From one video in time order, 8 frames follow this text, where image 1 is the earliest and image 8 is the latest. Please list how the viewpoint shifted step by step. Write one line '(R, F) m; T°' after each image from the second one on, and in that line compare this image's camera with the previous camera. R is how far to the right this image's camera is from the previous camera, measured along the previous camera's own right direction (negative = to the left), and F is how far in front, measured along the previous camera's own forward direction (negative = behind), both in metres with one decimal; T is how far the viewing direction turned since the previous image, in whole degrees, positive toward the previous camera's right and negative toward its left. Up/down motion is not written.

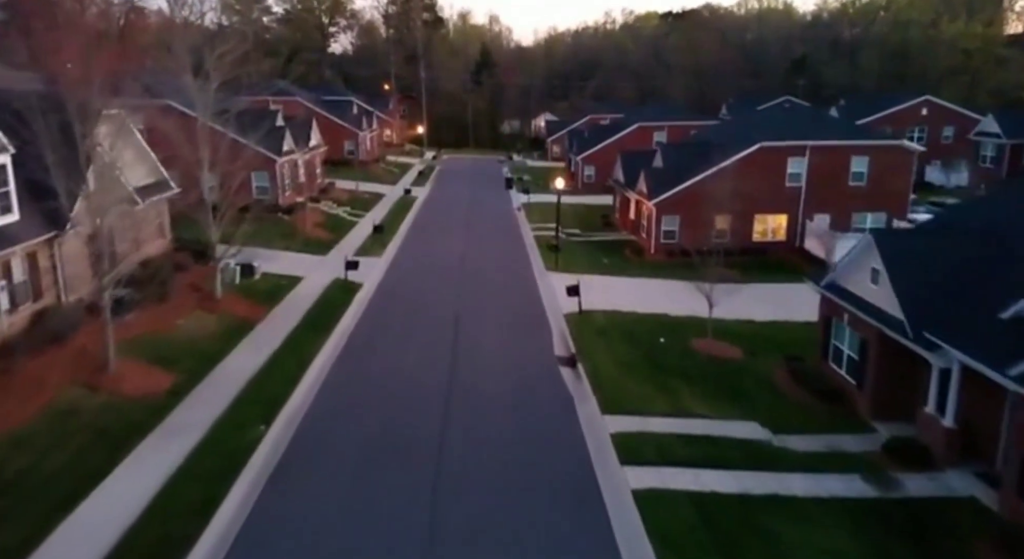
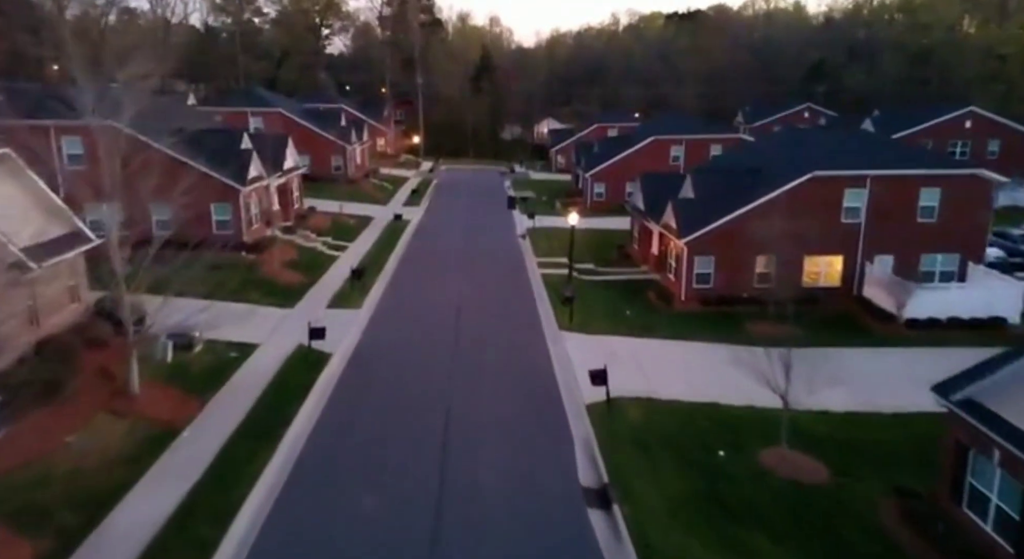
(-0.2, +4.8) m; 0°
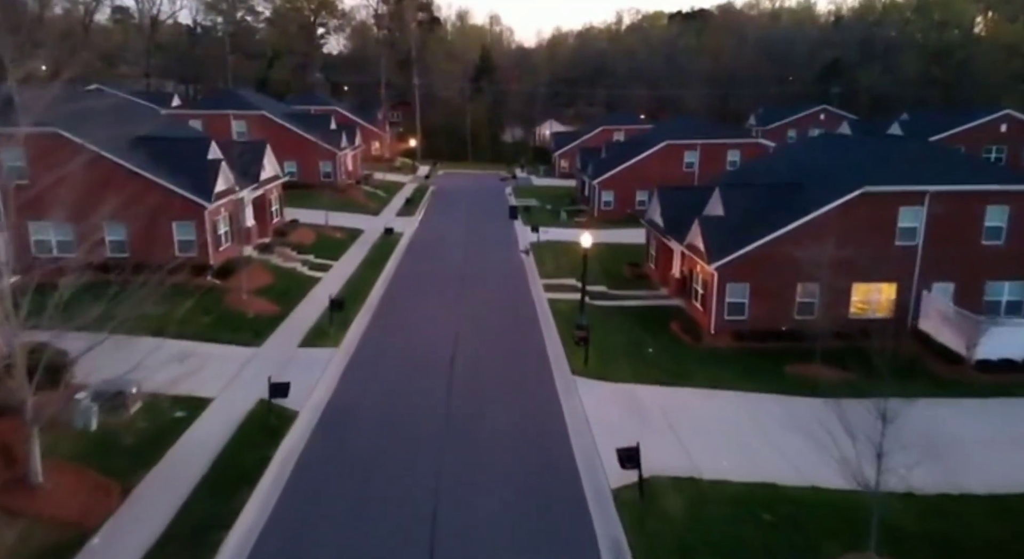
(-0.1, +3.4) m; 0°
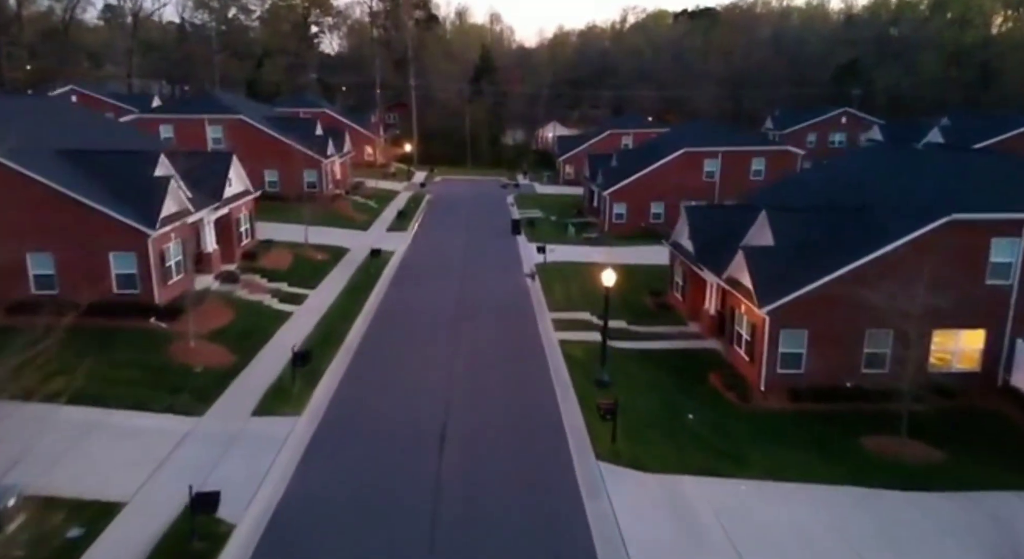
(-0.1, +4.1) m; 0°
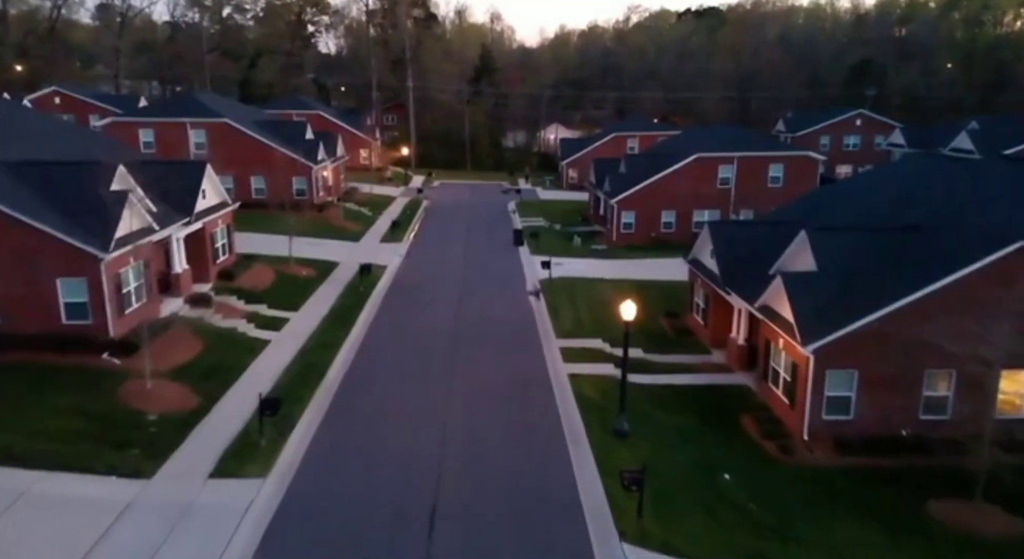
(-0.1, +2.5) m; 0°
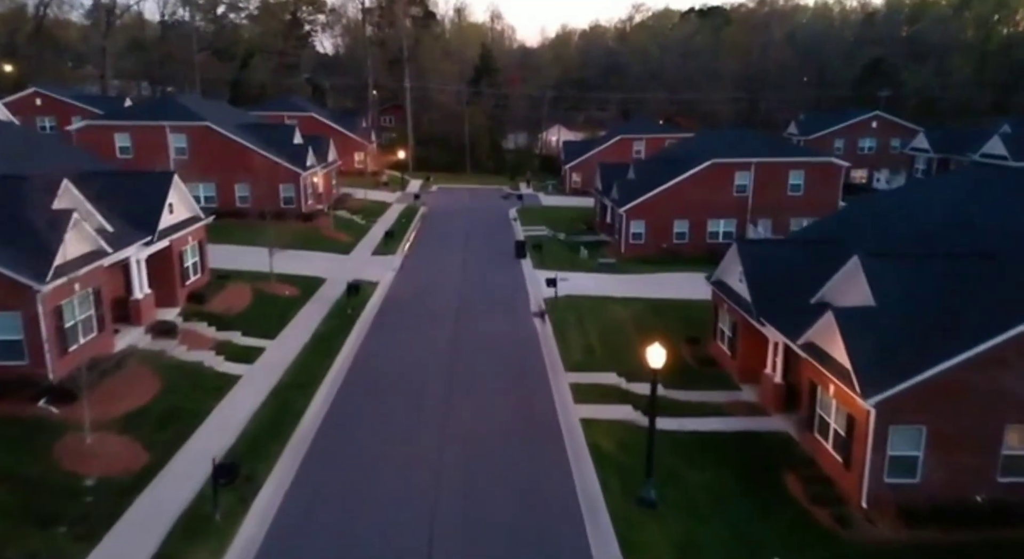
(-0.1, +2.5) m; 0°
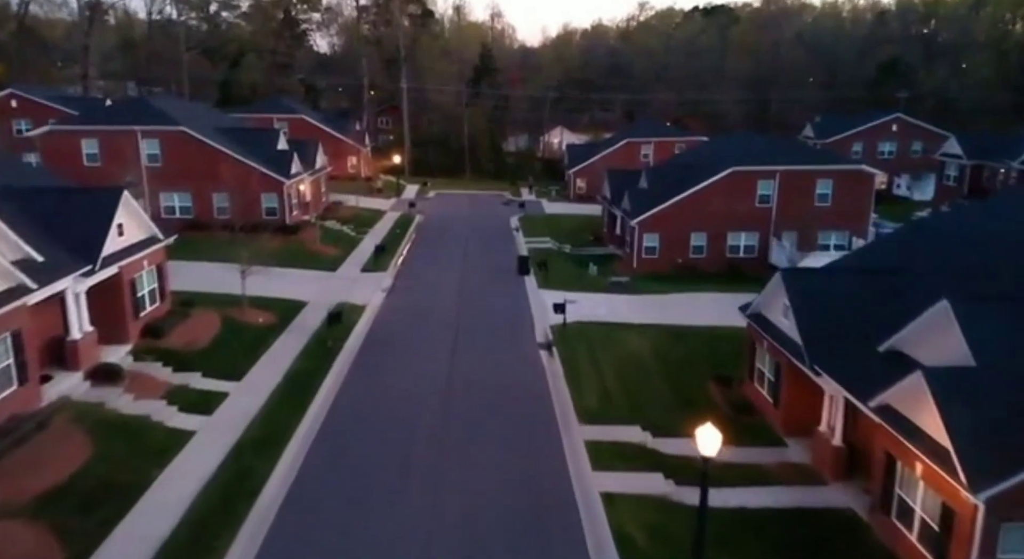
(-0.1, +2.9) m; 0°
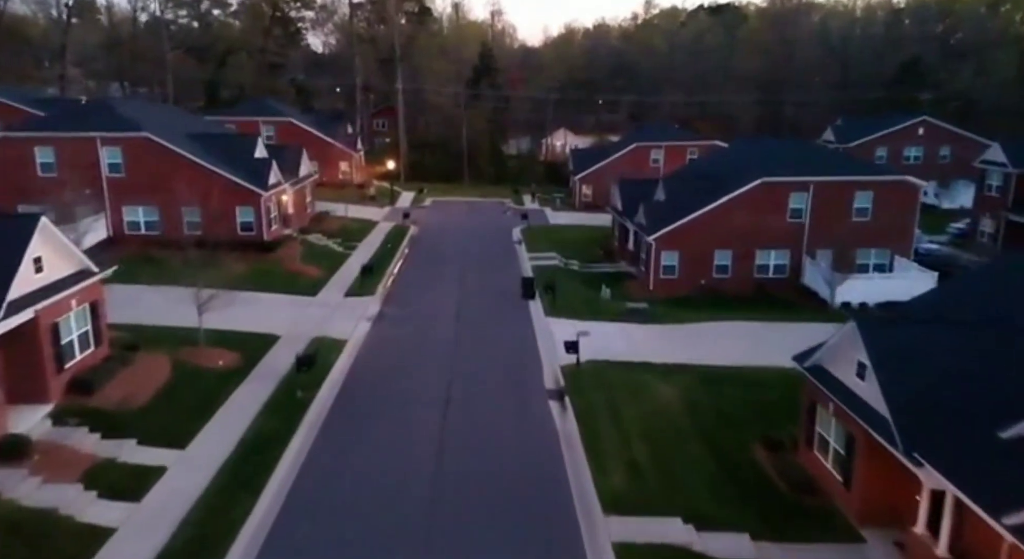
(-0.1, +3.4) m; 0°
